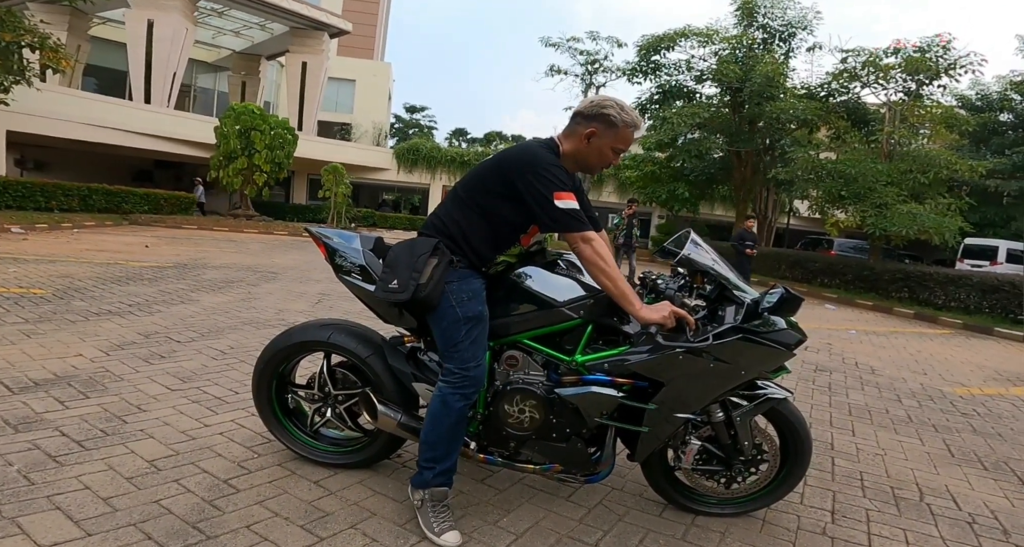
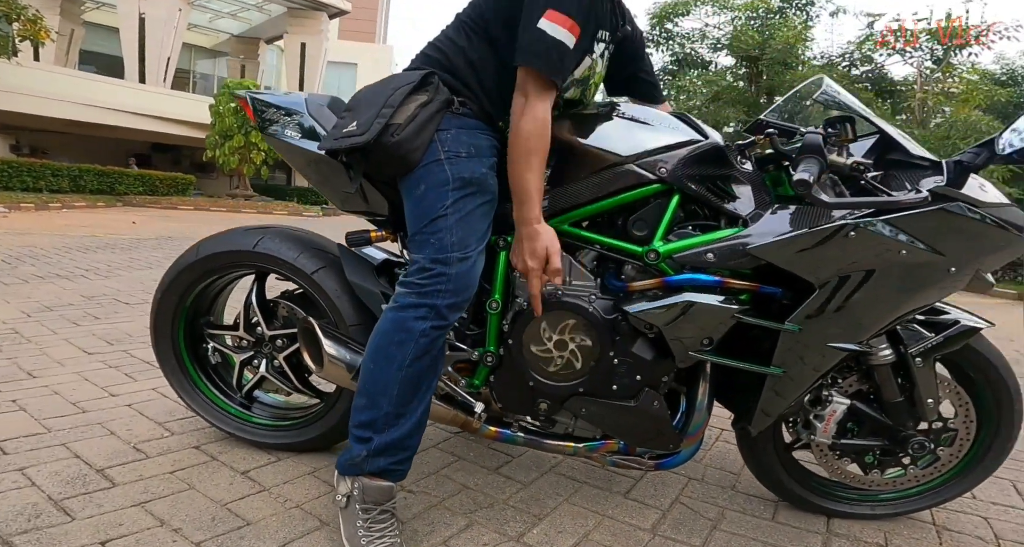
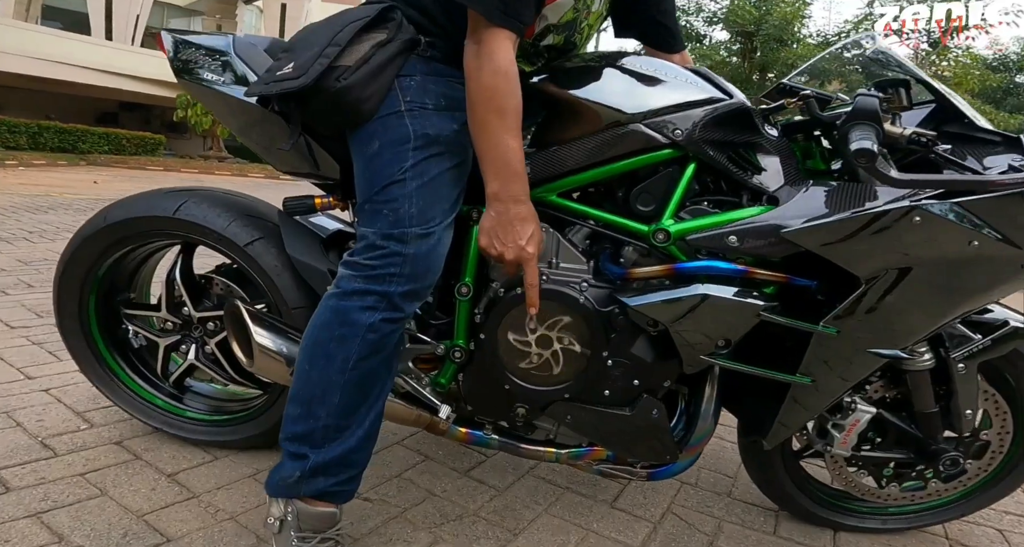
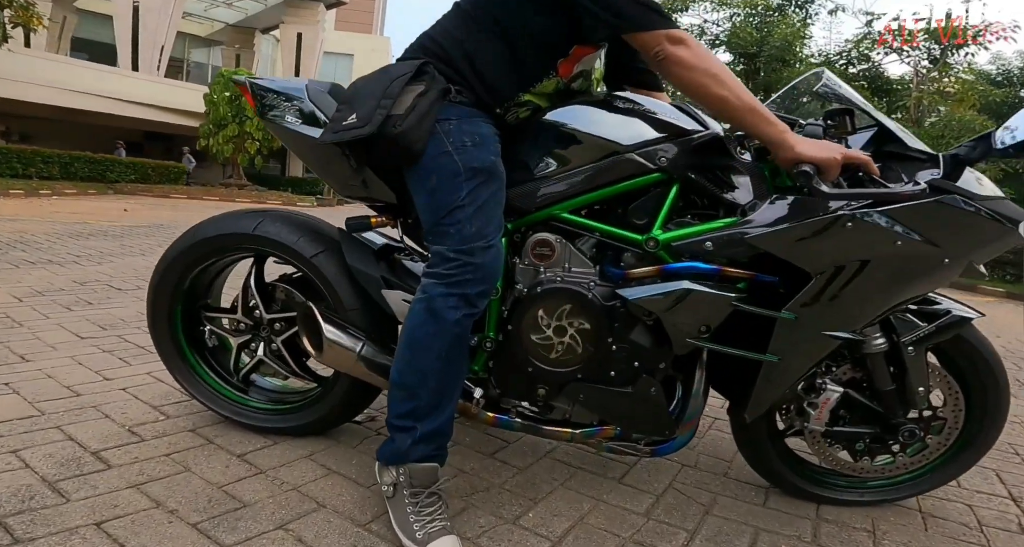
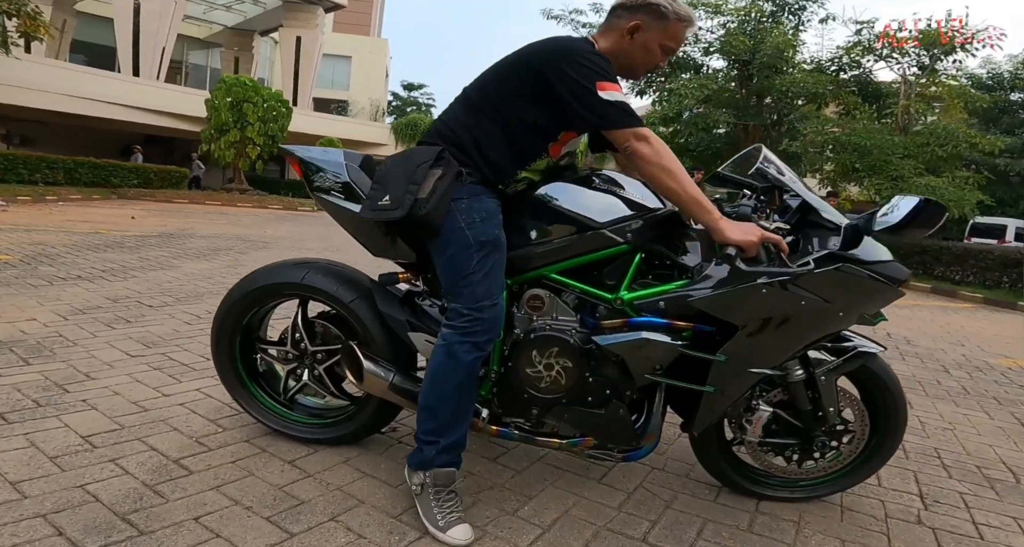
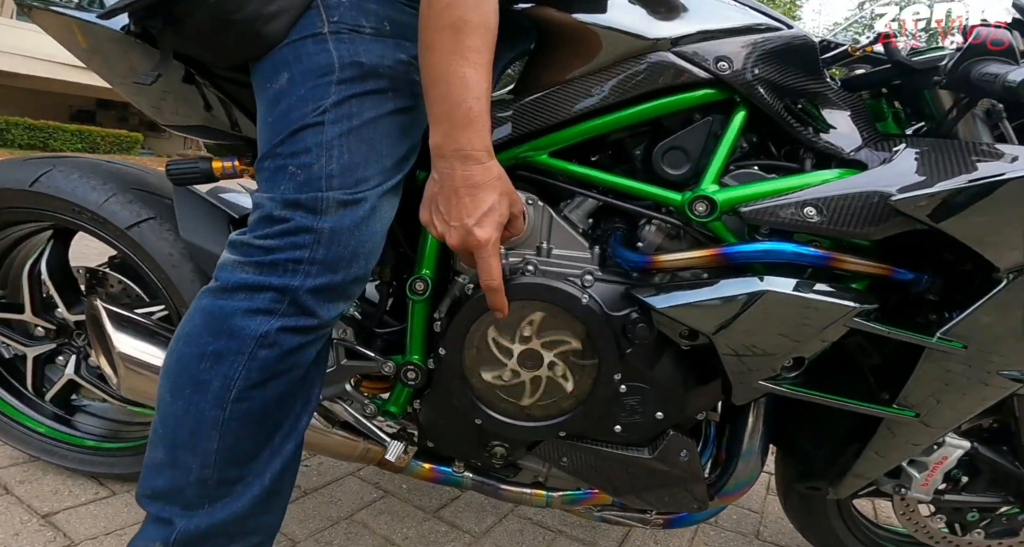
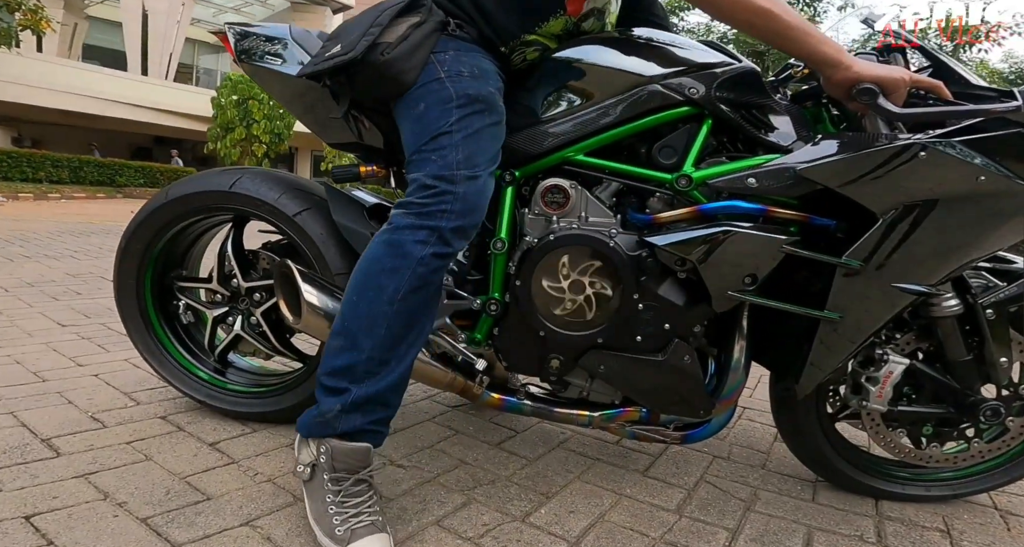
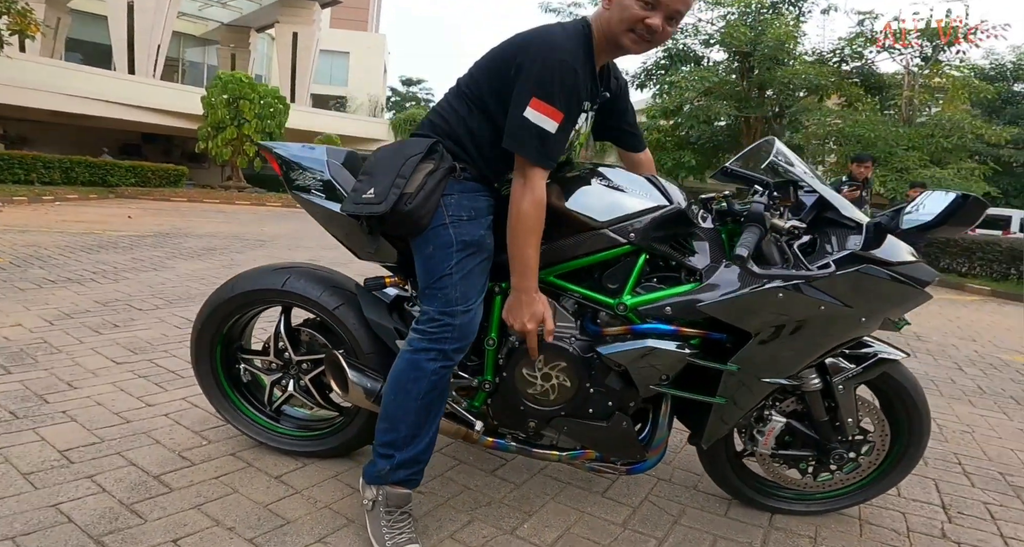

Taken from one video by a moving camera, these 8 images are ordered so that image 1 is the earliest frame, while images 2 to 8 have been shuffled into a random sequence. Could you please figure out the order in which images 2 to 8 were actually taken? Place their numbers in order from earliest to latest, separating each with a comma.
5, 4, 7, 2, 8, 3, 6
